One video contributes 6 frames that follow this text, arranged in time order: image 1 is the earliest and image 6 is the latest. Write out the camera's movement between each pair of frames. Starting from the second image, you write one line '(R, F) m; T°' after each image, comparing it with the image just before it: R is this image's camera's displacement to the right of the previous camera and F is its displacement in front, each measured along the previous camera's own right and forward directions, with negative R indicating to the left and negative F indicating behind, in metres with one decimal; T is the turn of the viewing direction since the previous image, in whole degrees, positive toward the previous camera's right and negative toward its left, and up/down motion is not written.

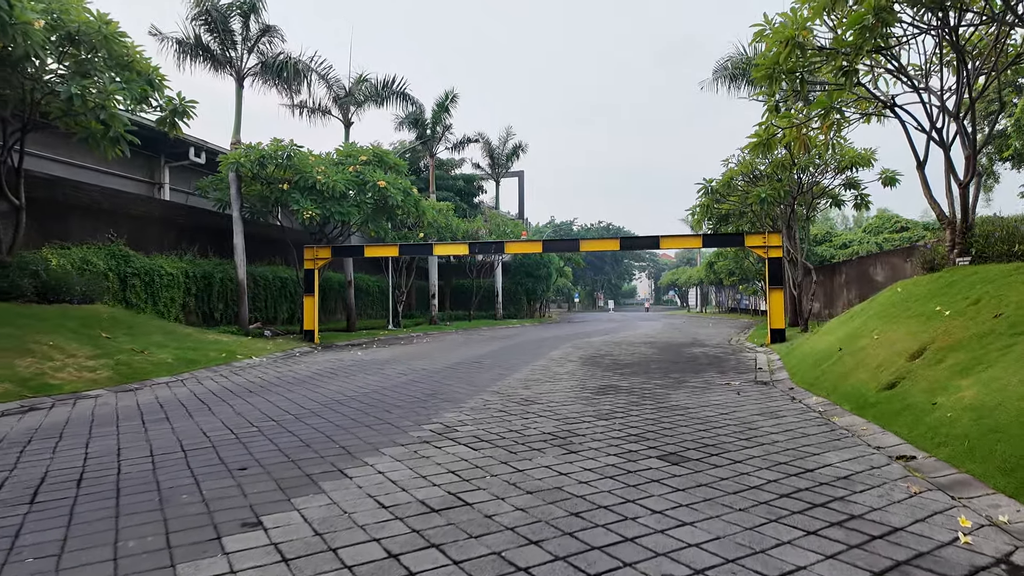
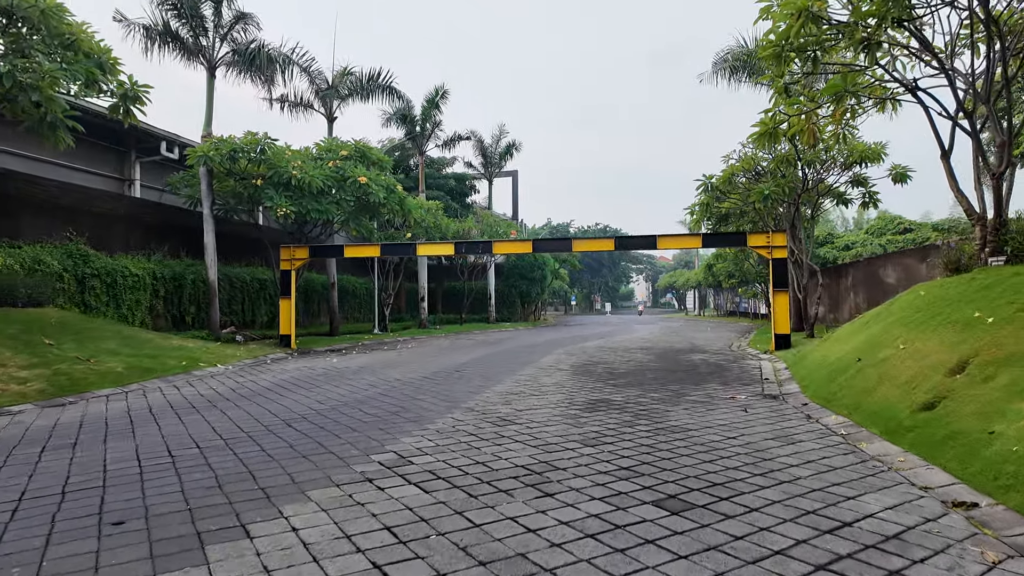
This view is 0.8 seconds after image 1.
(+0.2, +0.9) m; 0°
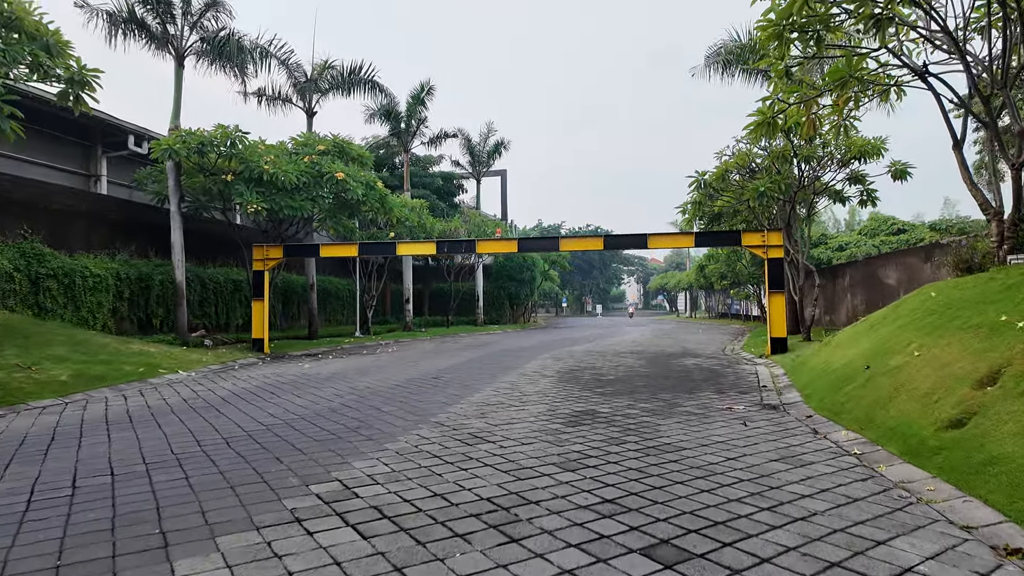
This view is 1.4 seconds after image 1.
(+0.2, +0.7) m; +1°
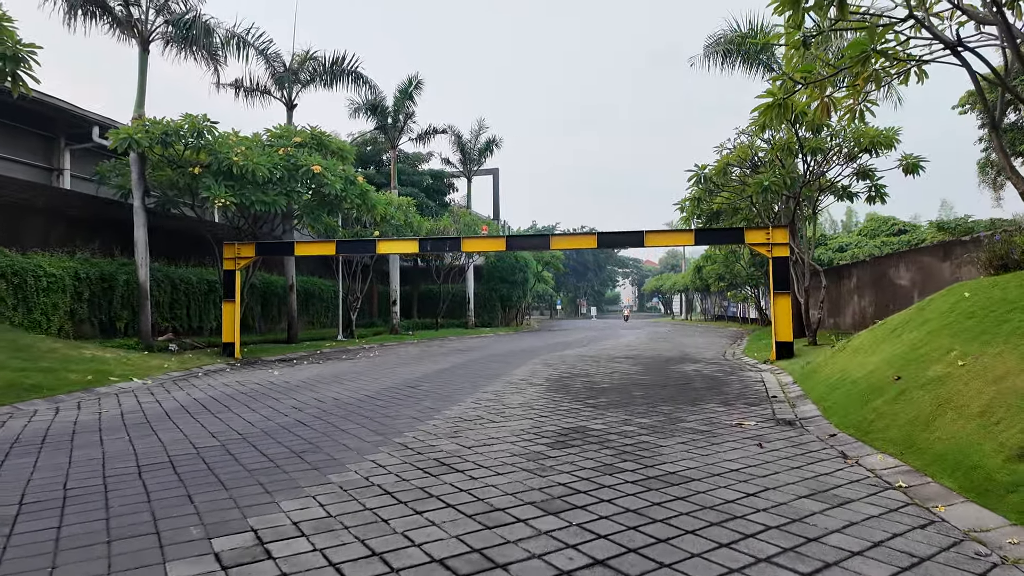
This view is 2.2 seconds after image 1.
(+0.2, +0.9) m; 0°
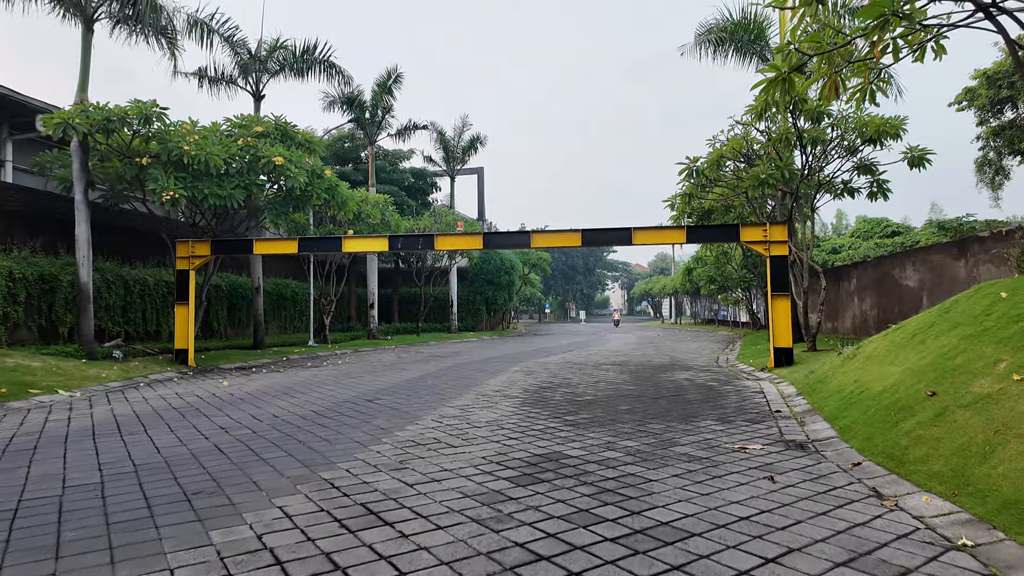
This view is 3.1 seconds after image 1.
(+0.3, +1.0) m; +1°
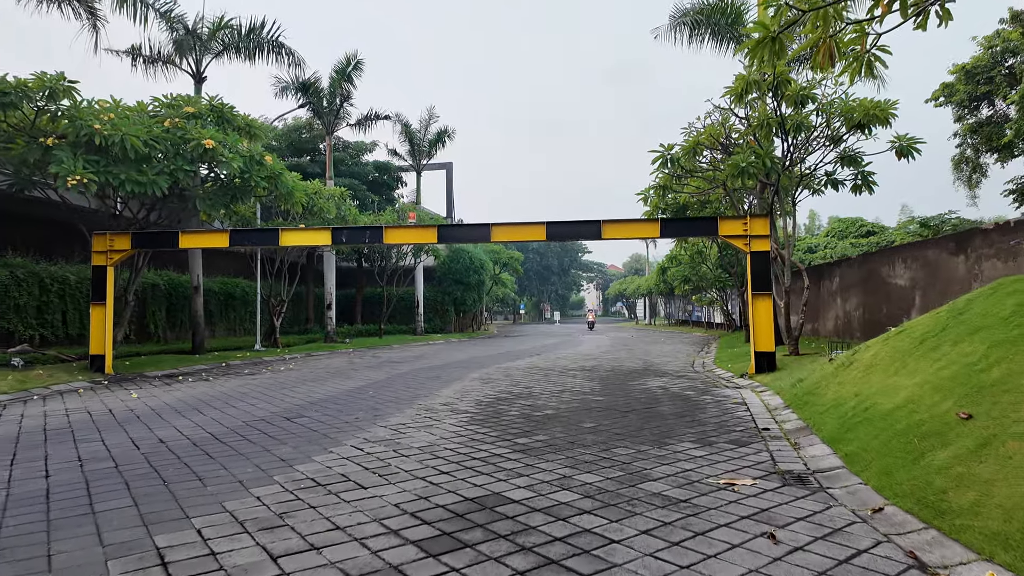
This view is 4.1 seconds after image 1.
(+0.3, +1.1) m; +2°
